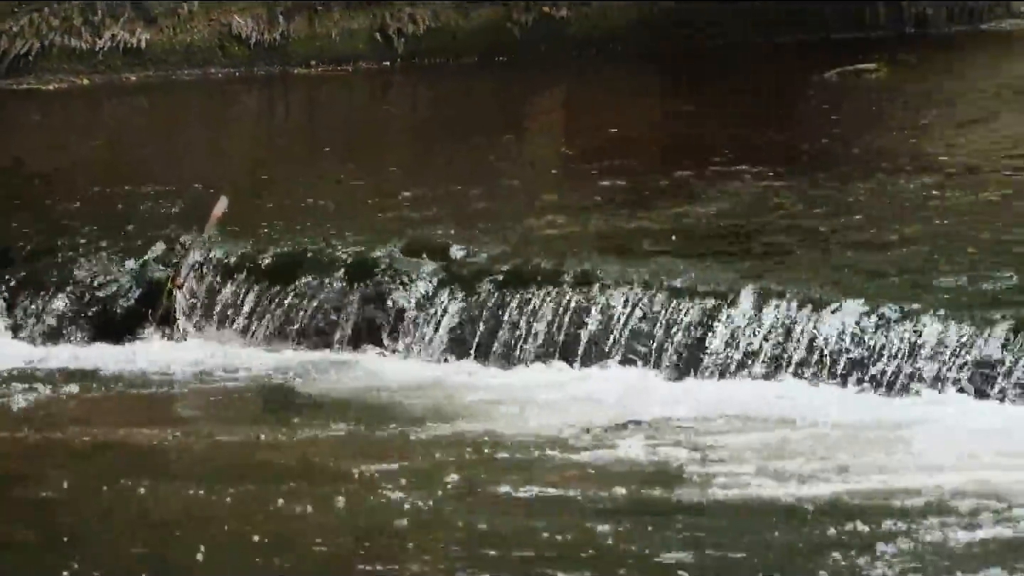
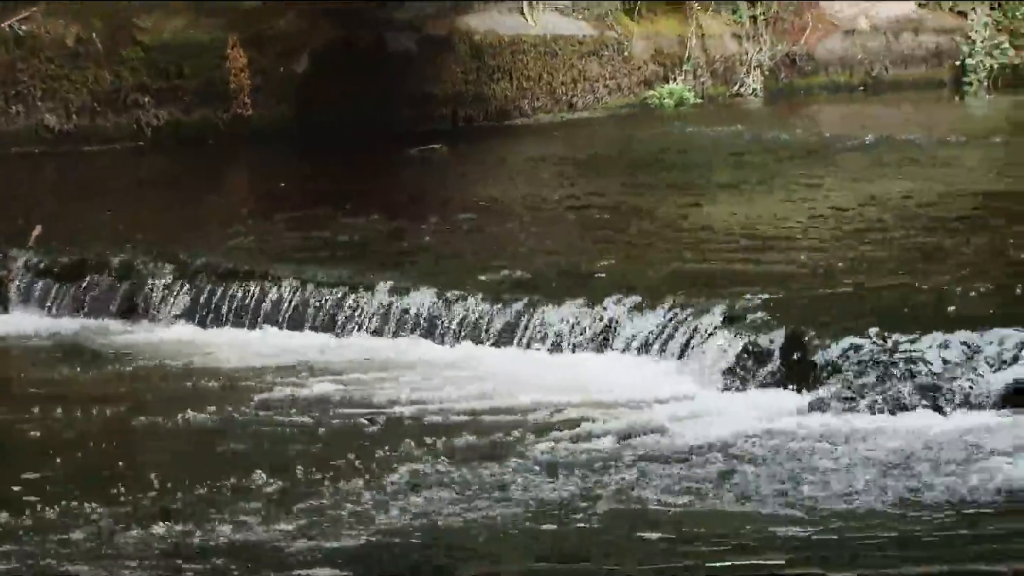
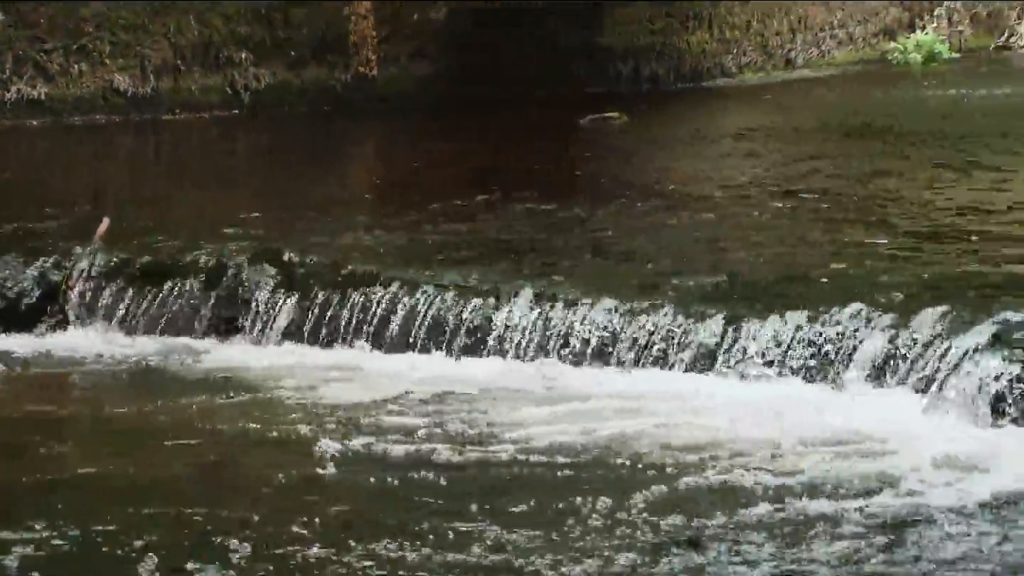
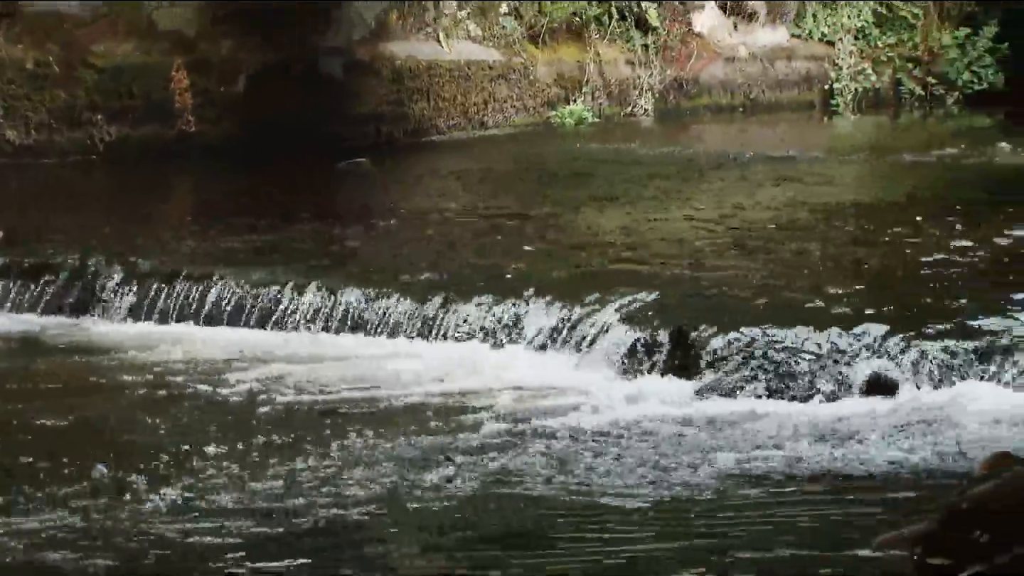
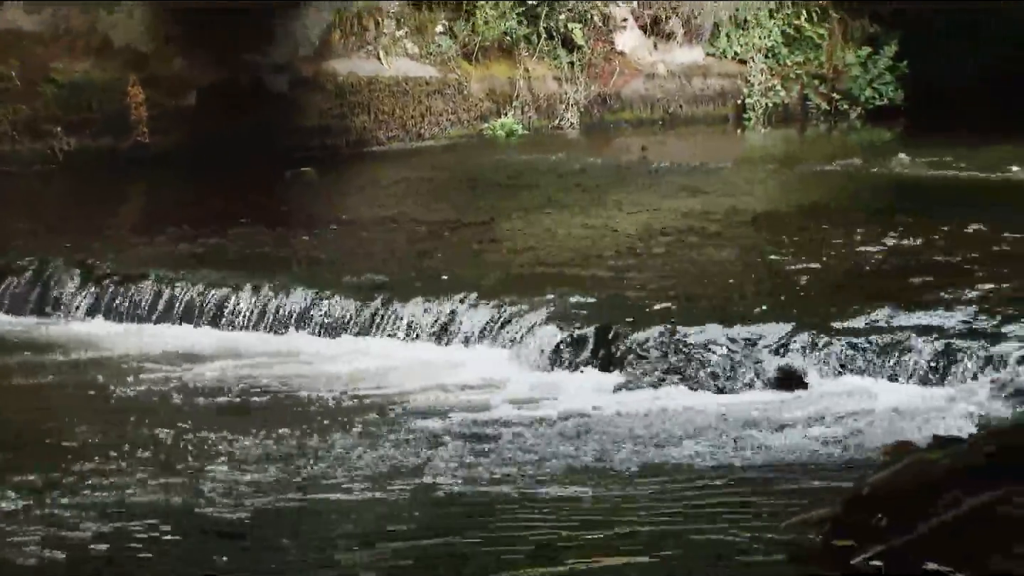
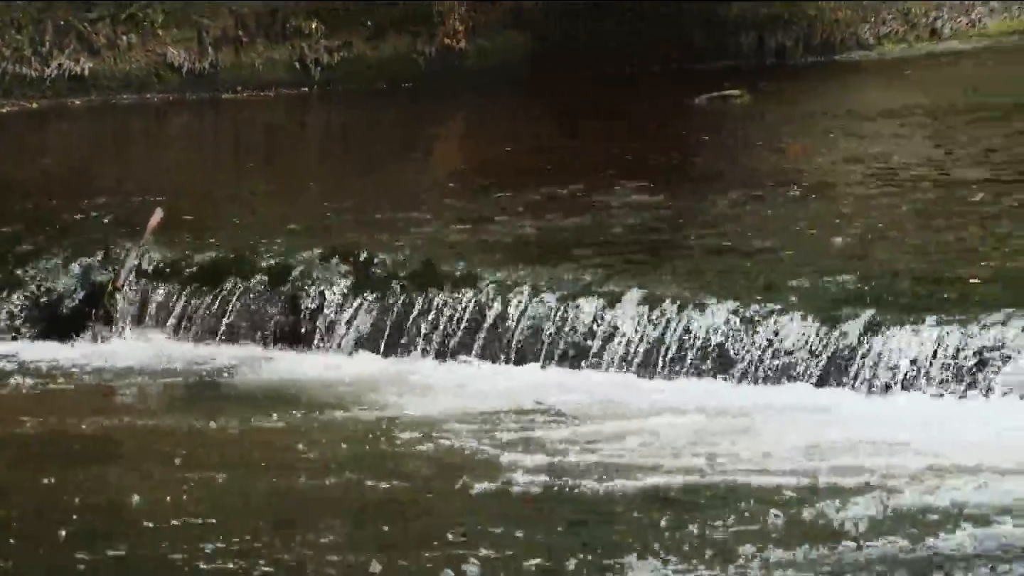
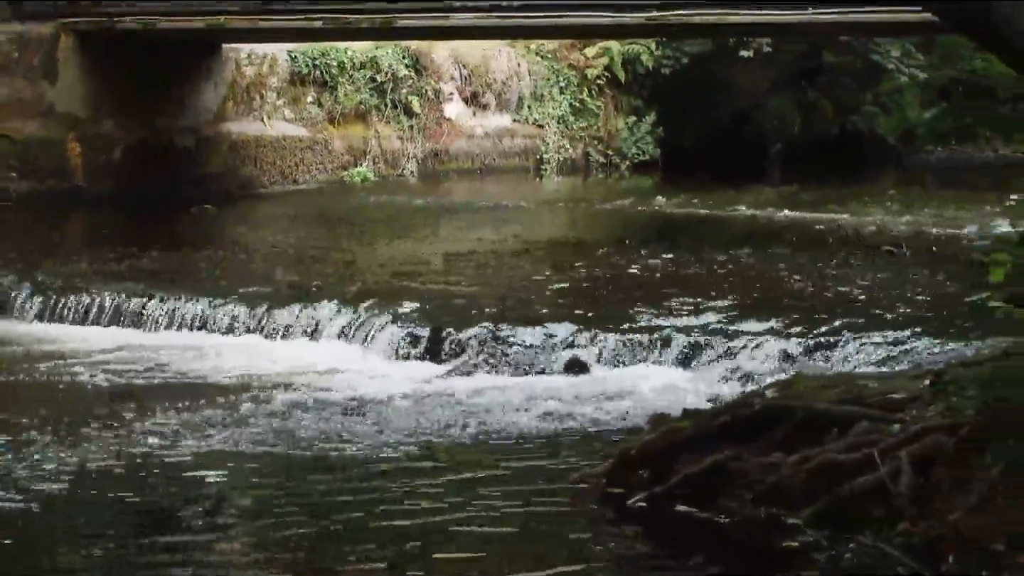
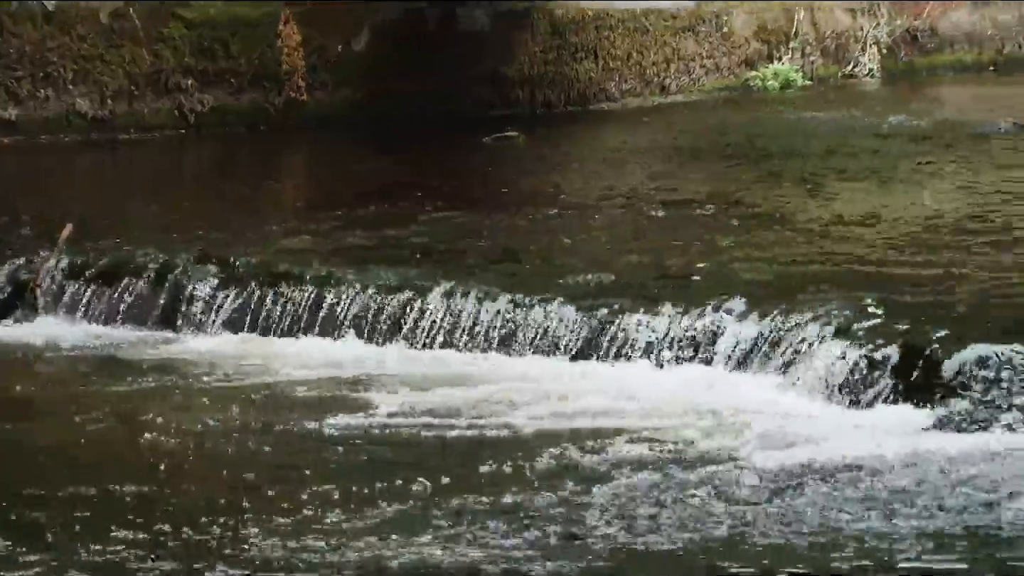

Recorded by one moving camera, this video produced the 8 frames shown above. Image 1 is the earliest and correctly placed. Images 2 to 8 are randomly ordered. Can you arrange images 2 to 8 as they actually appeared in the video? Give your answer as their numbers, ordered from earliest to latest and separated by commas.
6, 3, 8, 2, 4, 5, 7
